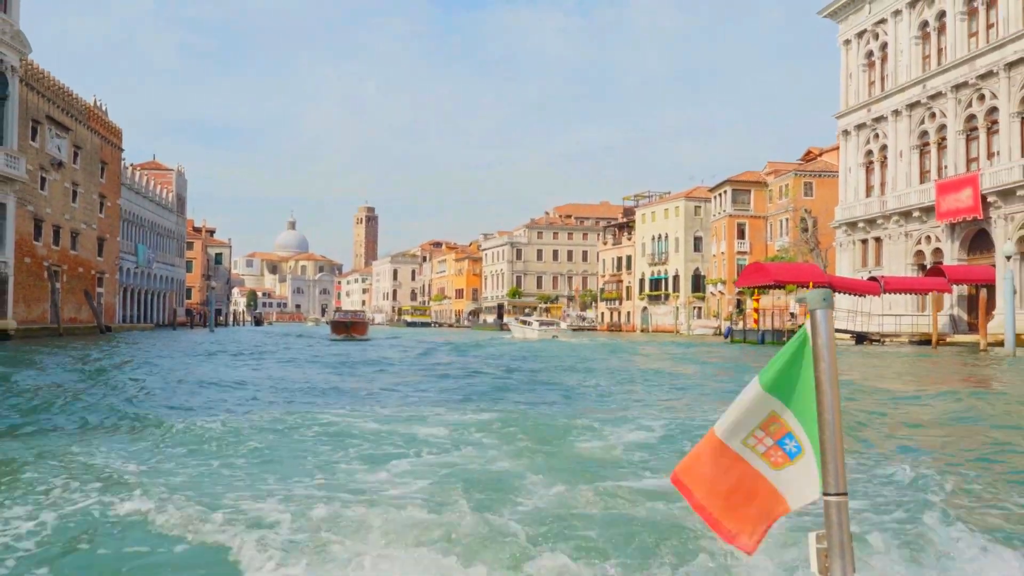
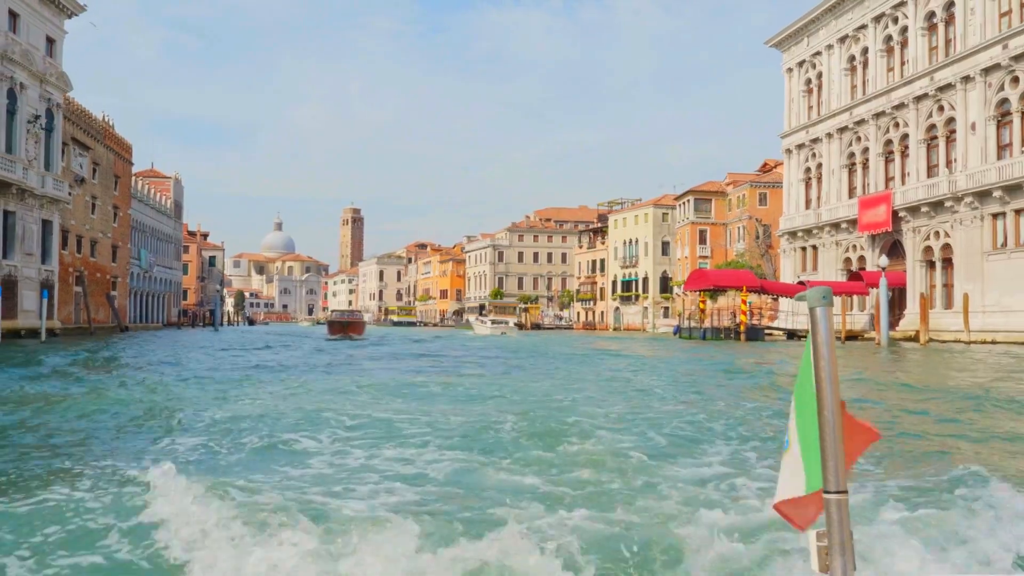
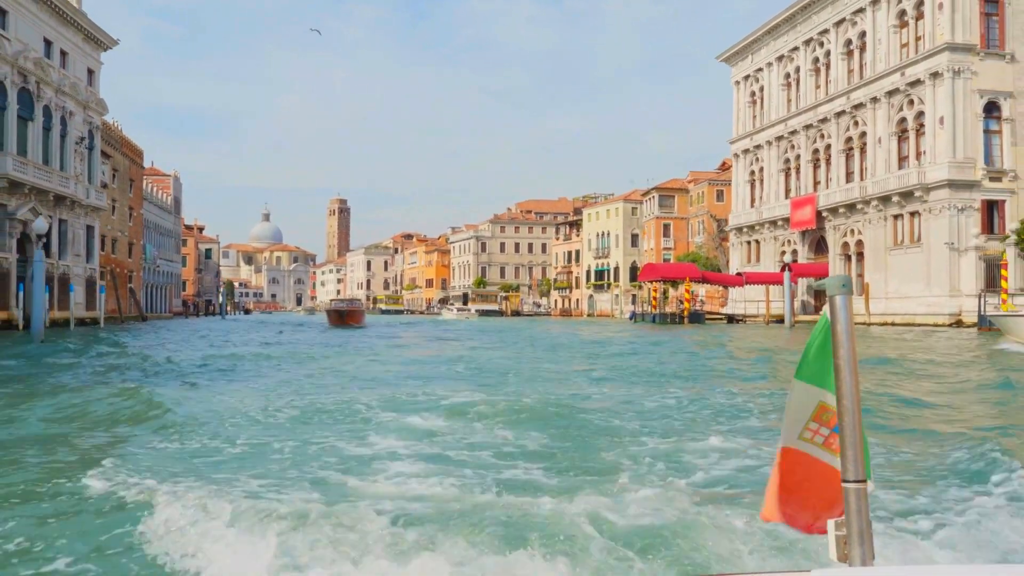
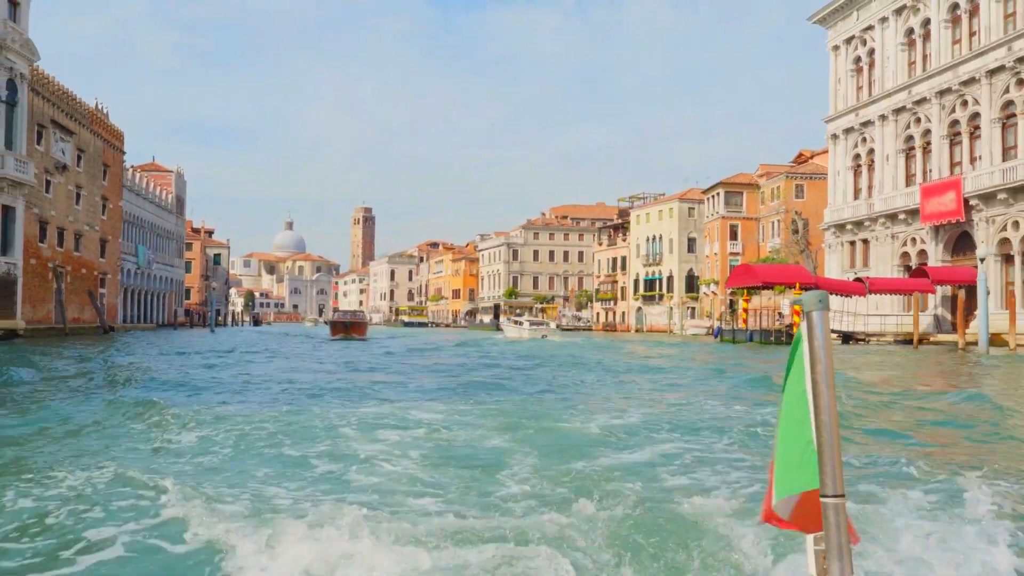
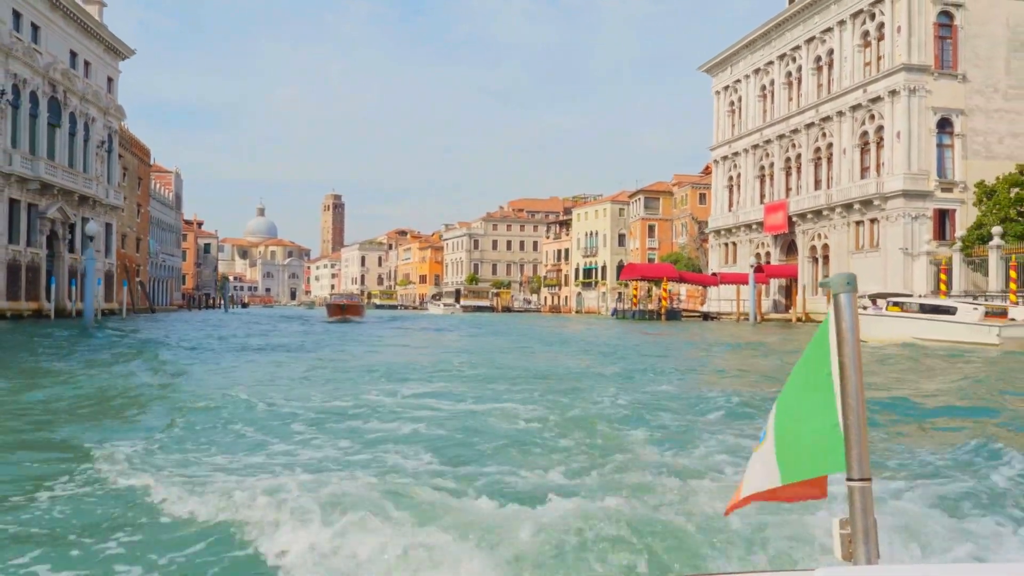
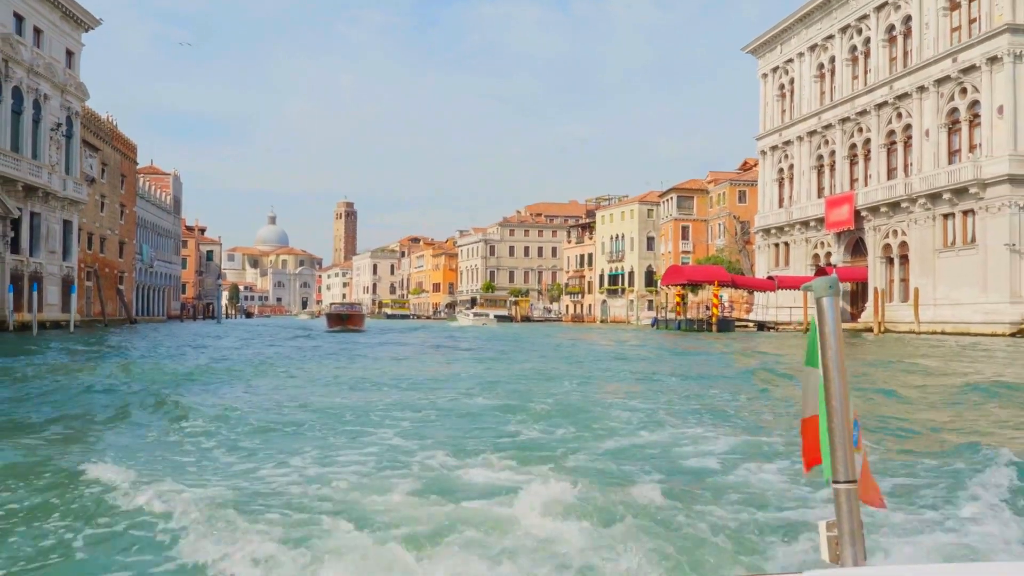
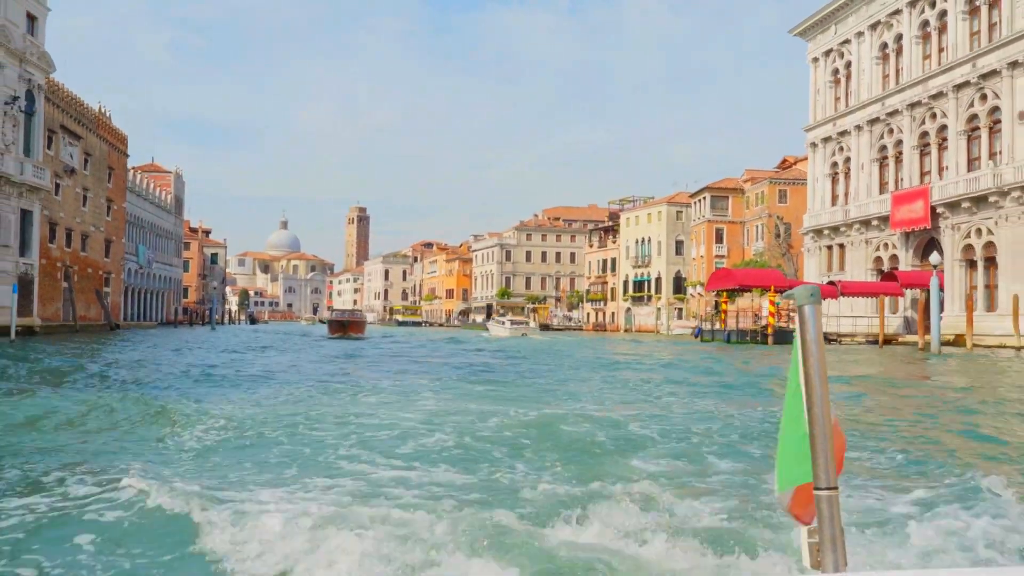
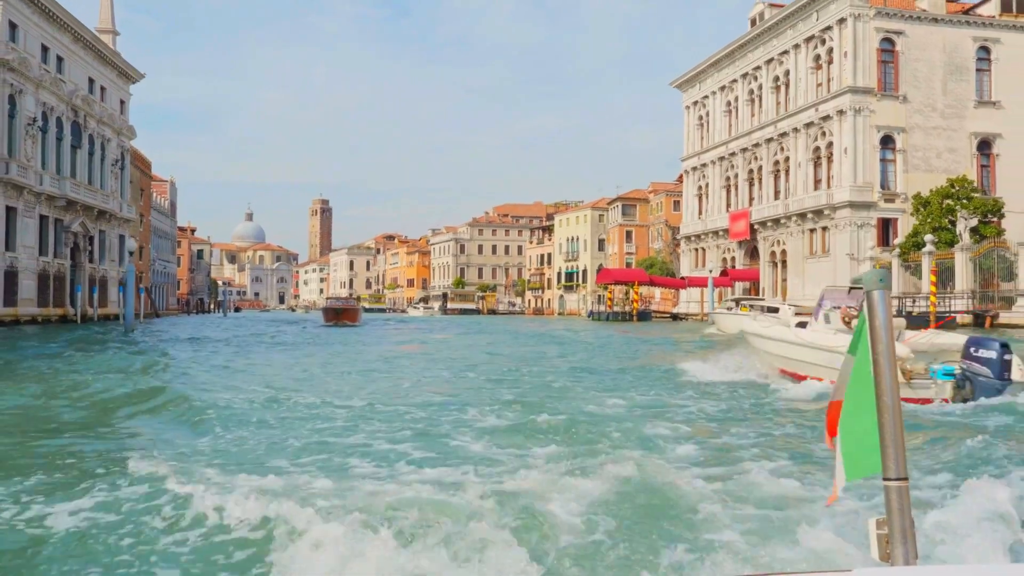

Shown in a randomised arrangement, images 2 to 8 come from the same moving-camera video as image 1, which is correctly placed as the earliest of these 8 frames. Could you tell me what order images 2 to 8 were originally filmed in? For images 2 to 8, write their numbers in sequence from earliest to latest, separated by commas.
4, 7, 2, 6, 3, 5, 8
